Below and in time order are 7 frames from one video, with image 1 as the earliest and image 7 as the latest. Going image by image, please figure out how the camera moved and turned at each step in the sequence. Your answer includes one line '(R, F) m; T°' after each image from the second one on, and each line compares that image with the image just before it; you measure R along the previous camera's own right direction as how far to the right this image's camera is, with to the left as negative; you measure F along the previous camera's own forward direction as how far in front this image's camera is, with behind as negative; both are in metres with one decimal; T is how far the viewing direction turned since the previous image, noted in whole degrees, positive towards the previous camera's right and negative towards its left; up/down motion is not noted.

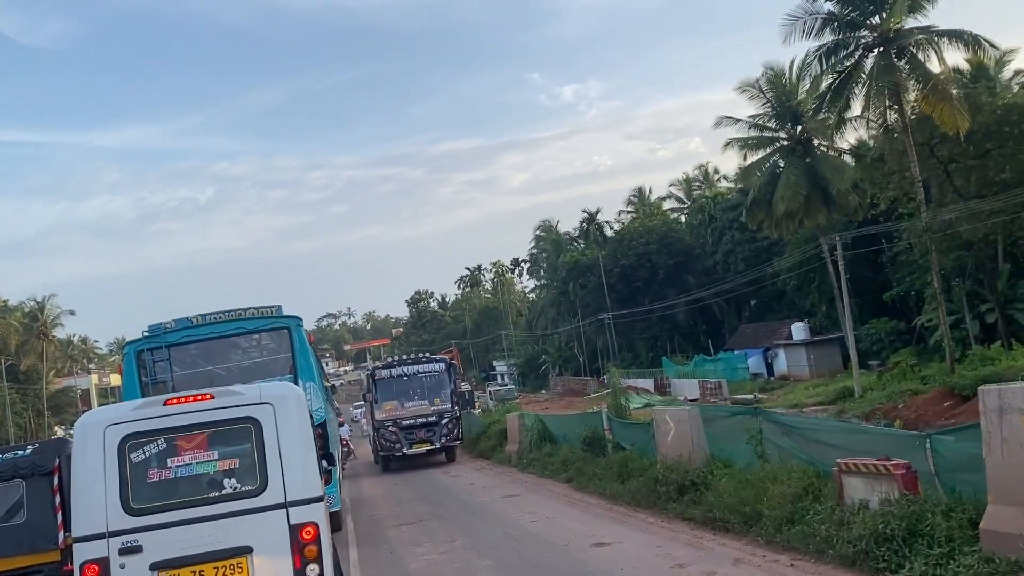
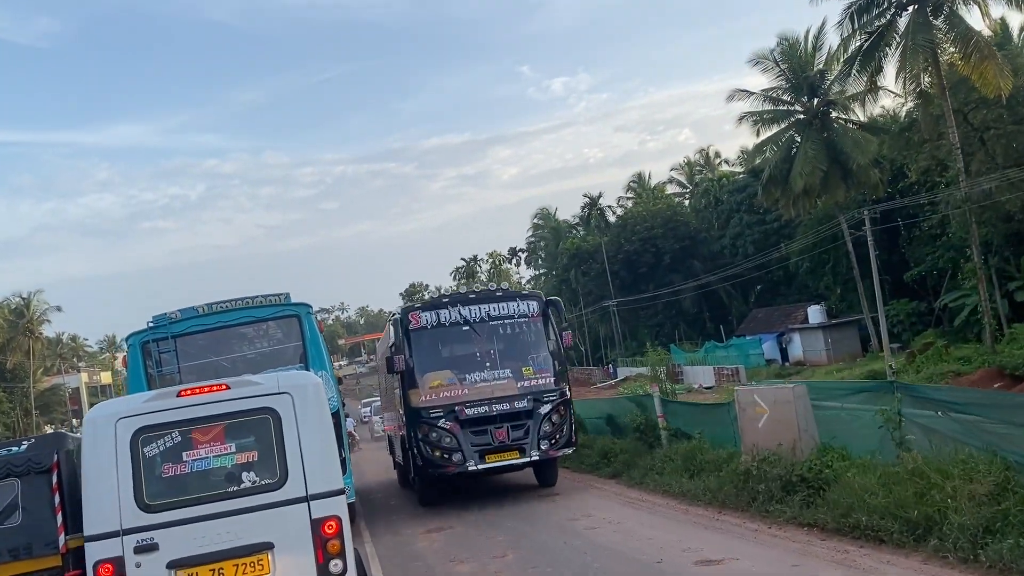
(-0.5, +1.7) m; +1°
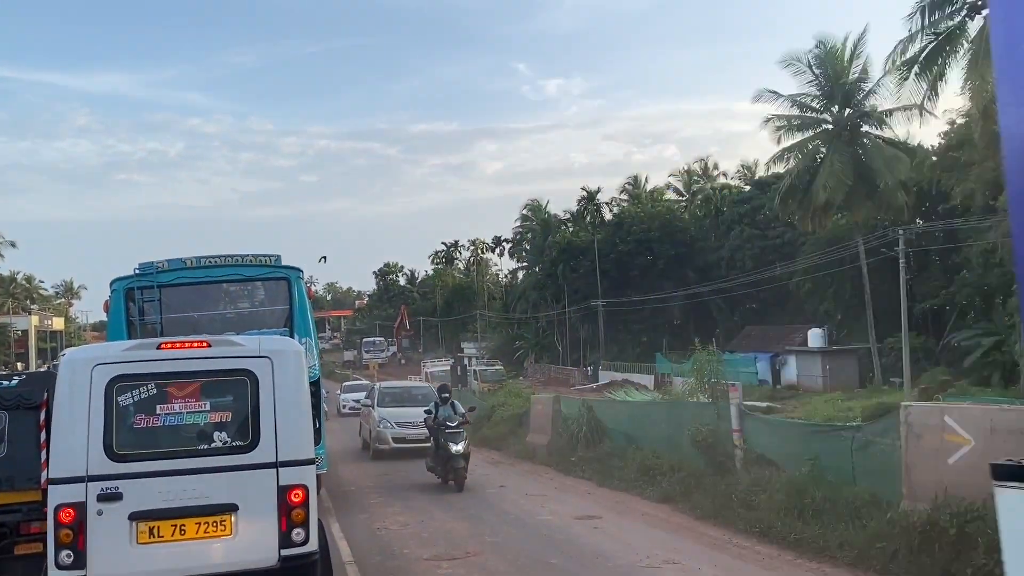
(-0.7, +2.4) m; +2°
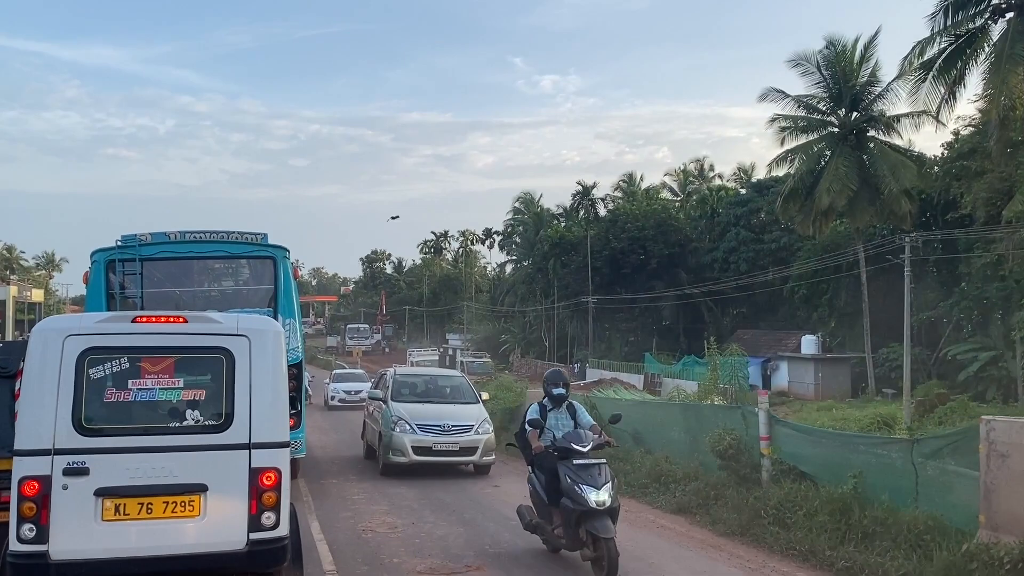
(-0.2, +0.8) m; +1°
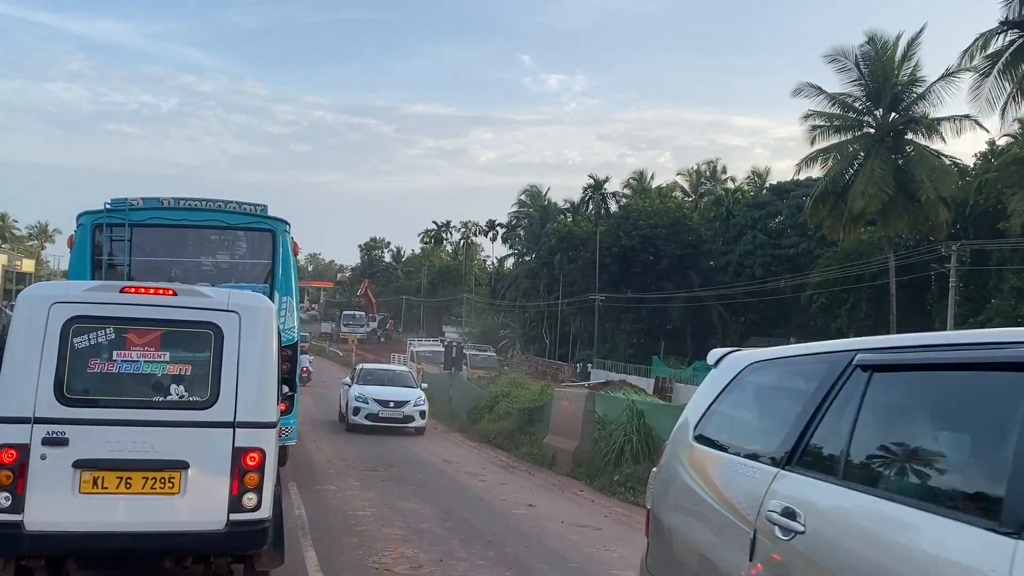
(-0.5, +1.7) m; 0°
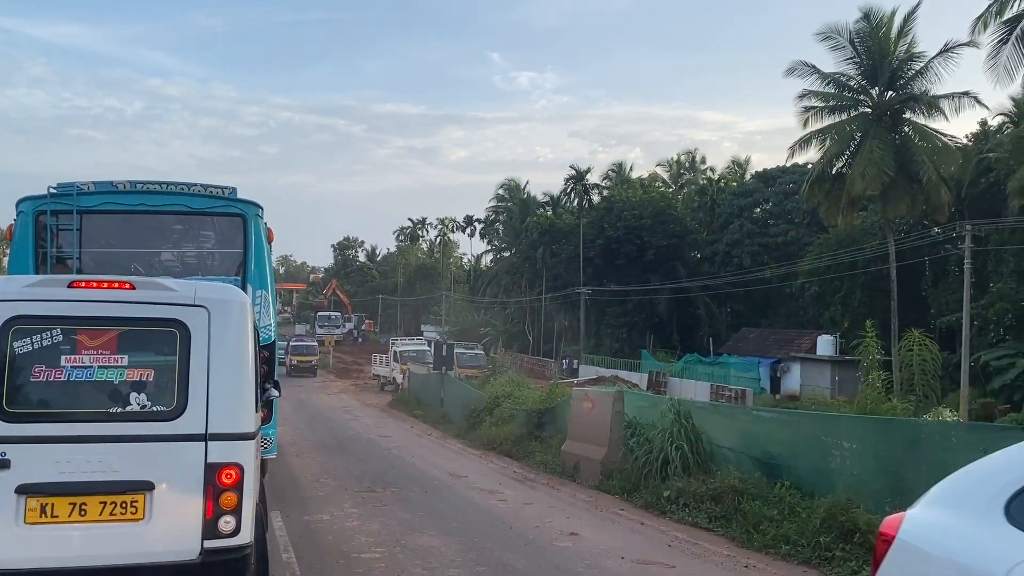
(-0.4, +1.4) m; +2°
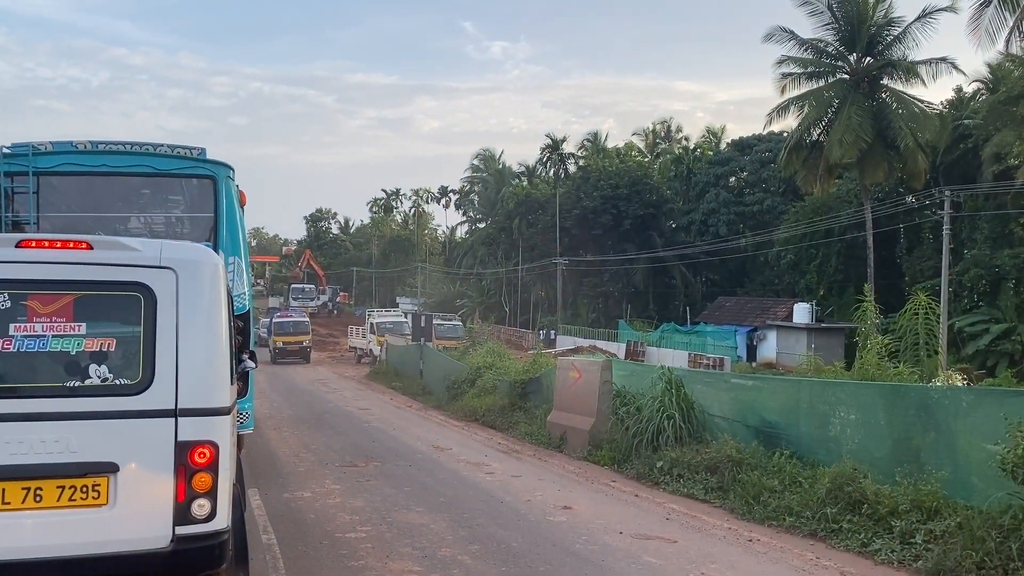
(-0.1, +0.3) m; +2°
